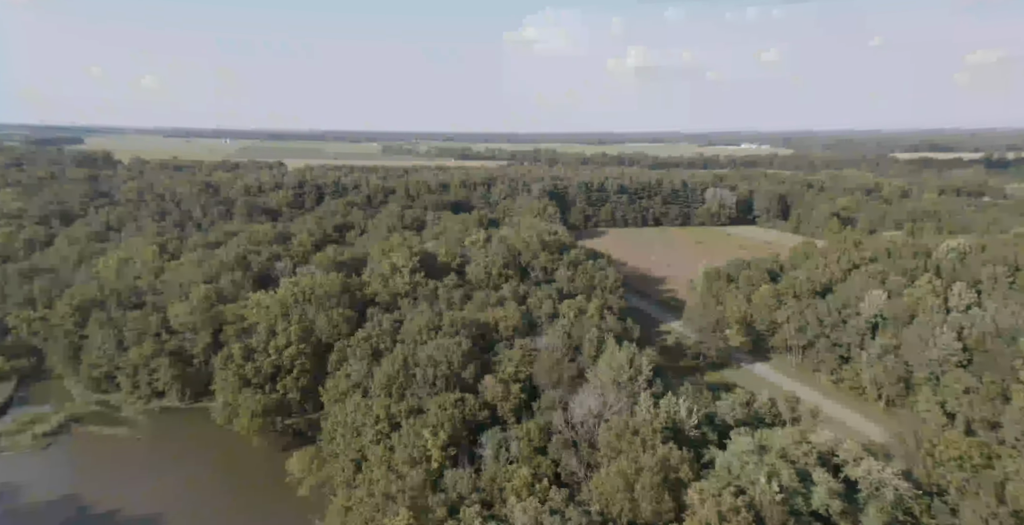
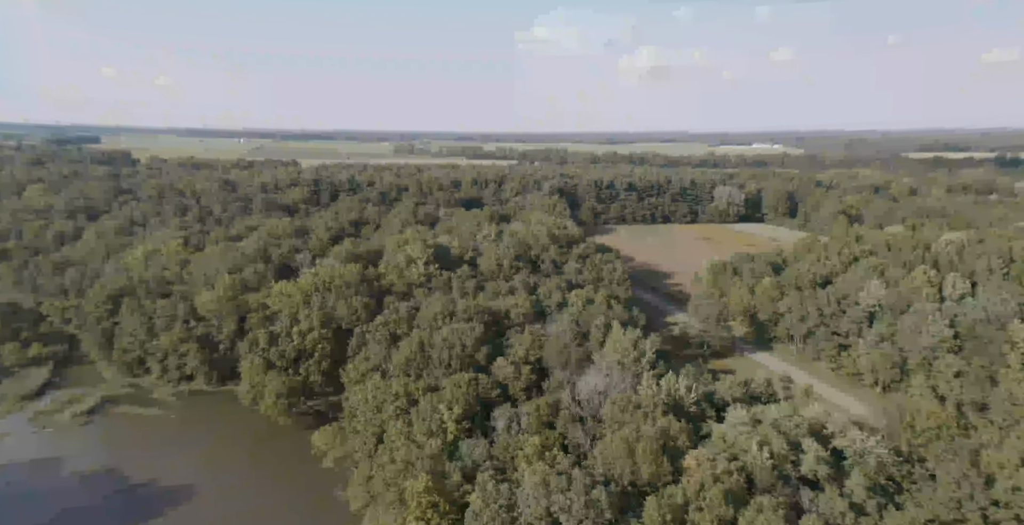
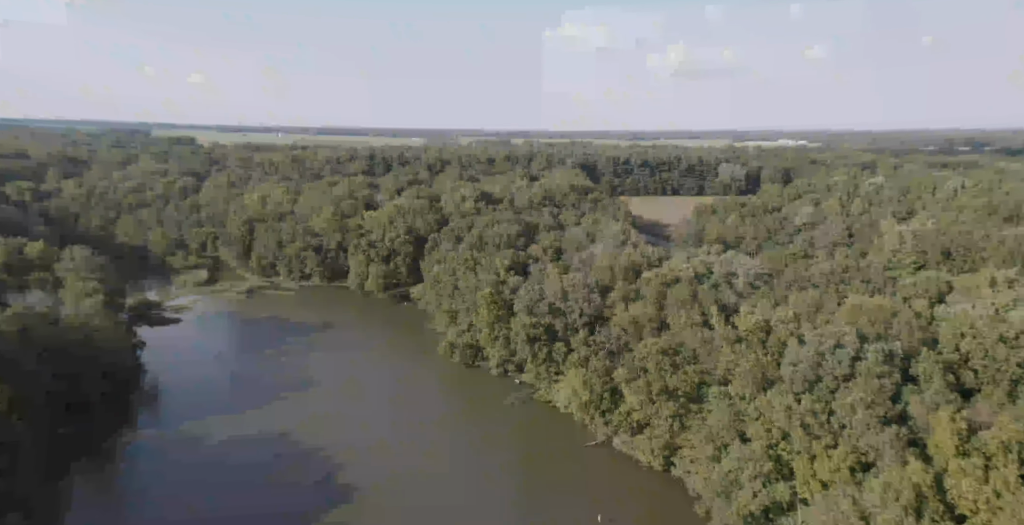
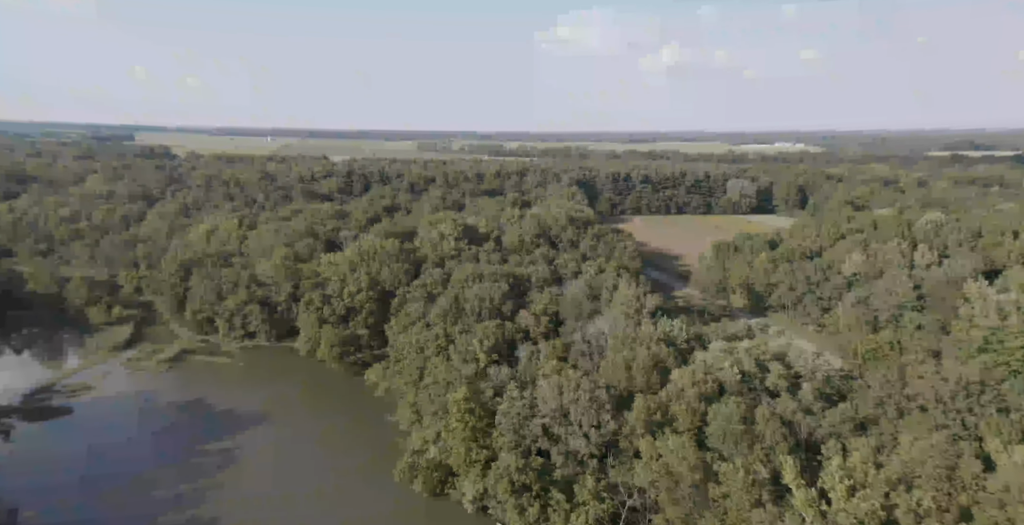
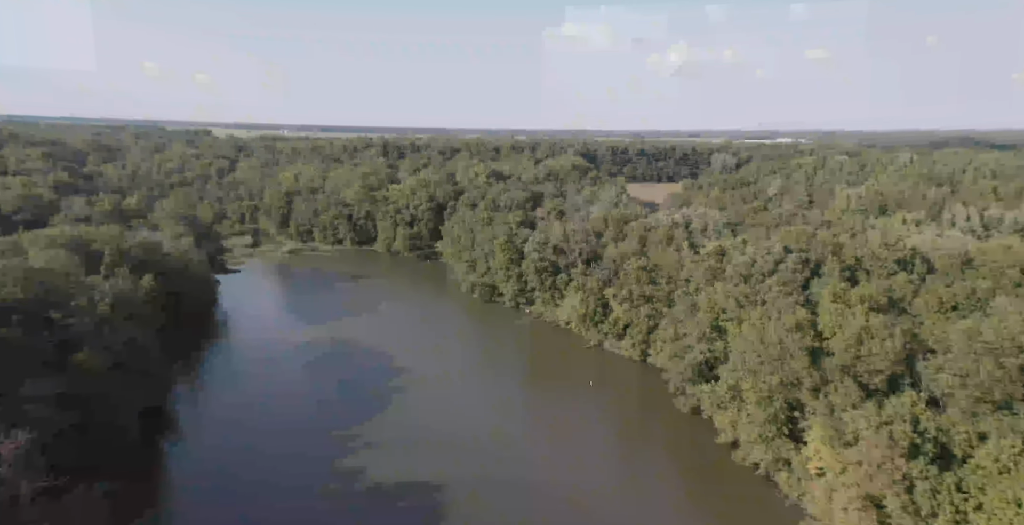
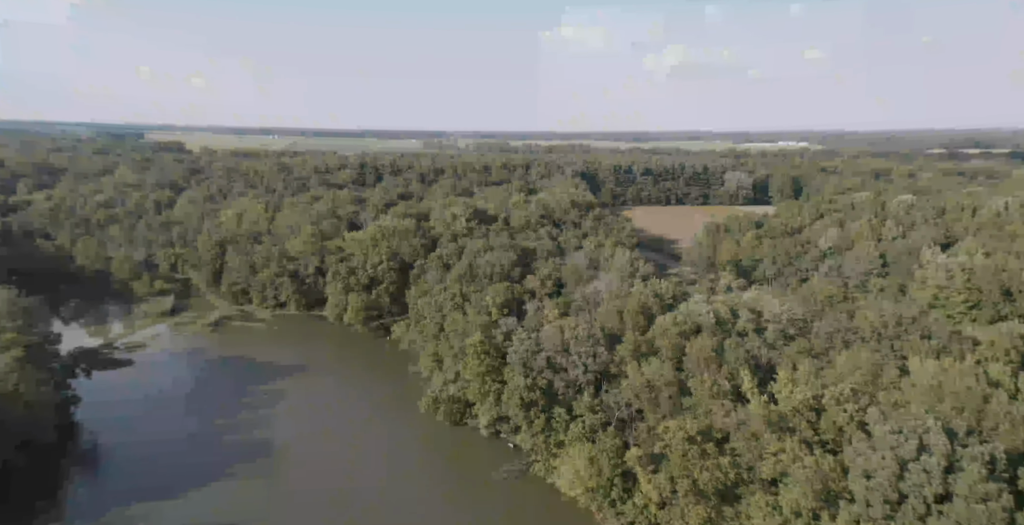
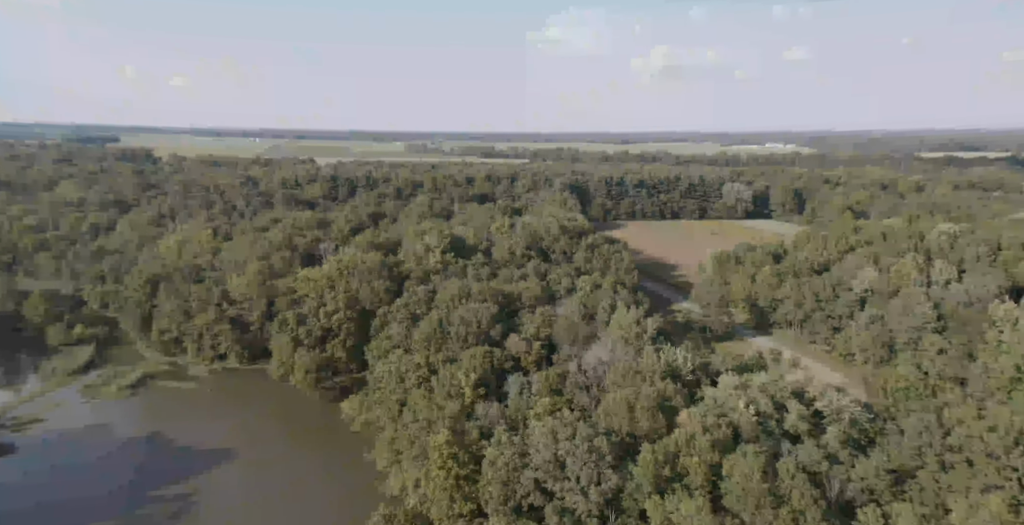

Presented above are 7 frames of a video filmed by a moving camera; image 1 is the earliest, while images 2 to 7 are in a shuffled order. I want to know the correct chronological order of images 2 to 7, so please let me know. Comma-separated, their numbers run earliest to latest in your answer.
2, 7, 4, 6, 3, 5
